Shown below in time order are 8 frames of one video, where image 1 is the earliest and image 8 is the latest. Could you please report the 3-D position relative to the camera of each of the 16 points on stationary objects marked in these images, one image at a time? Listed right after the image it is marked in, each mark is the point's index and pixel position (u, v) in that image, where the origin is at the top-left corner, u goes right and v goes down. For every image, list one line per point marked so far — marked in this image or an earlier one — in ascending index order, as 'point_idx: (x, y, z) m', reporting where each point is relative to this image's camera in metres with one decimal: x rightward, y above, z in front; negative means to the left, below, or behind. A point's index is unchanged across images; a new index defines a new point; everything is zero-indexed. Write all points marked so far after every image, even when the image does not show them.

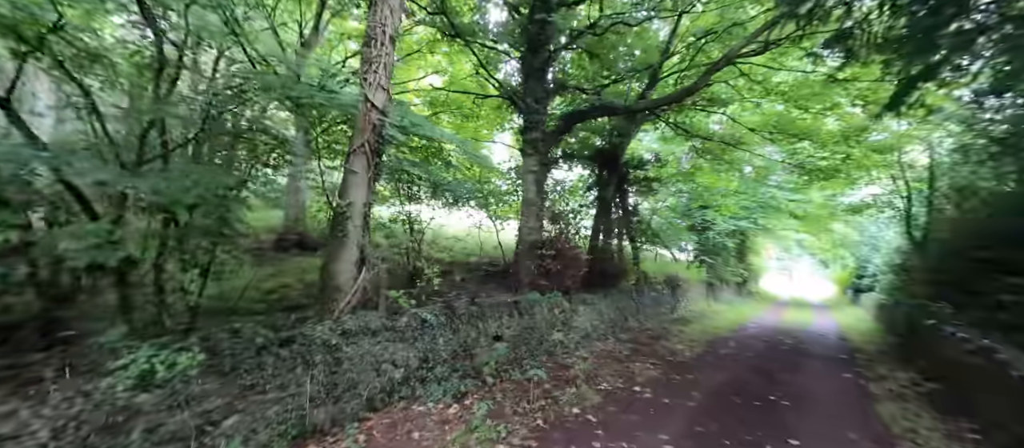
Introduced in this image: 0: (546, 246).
0: (+0.7, -0.5, +8.1) m
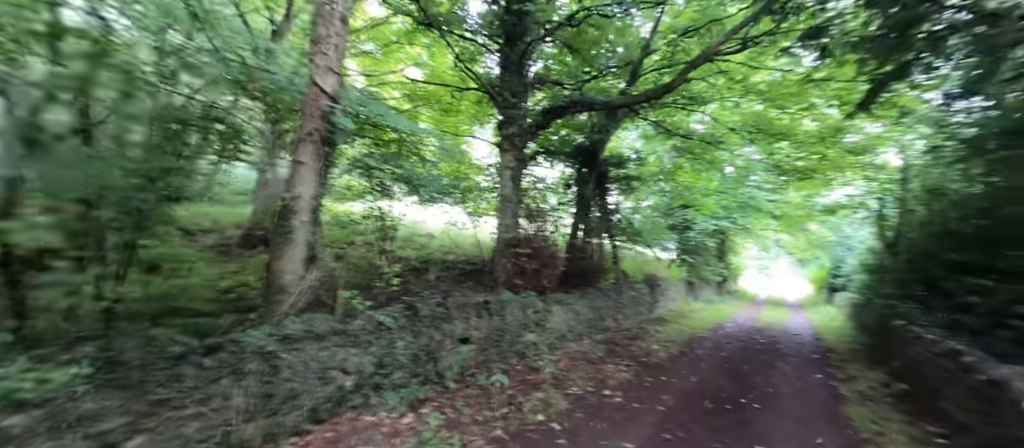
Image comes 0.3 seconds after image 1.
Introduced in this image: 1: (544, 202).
0: (+0.2, -0.4, +7.9) m
1: (+0.7, +0.5, +8.9) m
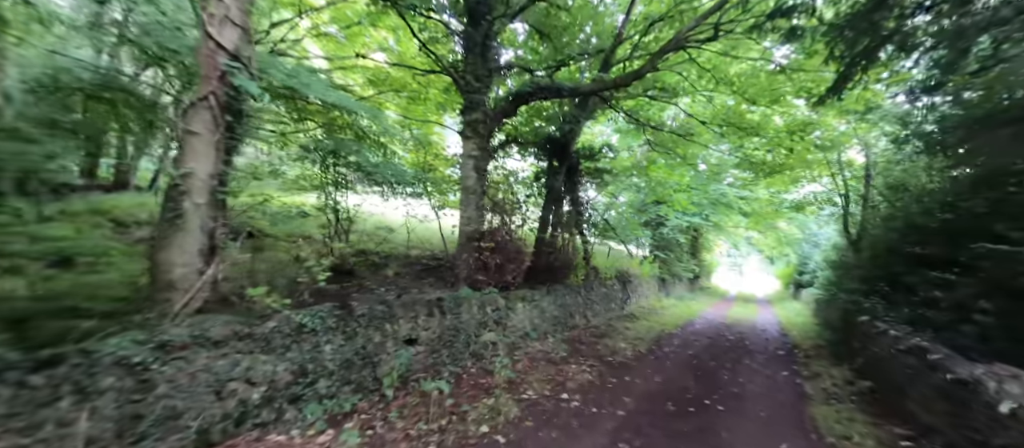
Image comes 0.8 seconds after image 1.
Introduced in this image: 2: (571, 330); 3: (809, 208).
0: (-0.5, -0.3, +7.5) m
1: (0.0, +0.6, +8.5) m
2: (+1.2, -2.3, +8.3) m
3: (+12.1, +0.6, +15.8) m
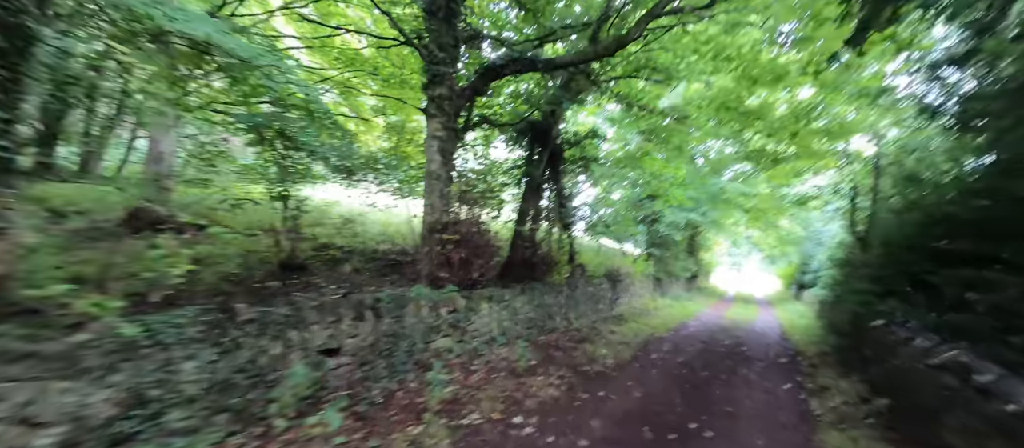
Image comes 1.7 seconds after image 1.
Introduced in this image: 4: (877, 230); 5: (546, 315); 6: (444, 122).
0: (-1.0, -0.1, +6.6) m
1: (-0.6, +0.8, +7.7) m
2: (+0.7, -2.1, +7.5) m
3: (+11.6, +0.8, +15.0) m
4: (+8.4, -0.1, +8.9) m
5: (+0.7, -1.9, +8.0) m
6: (-1.2, +1.7, +6.7) m
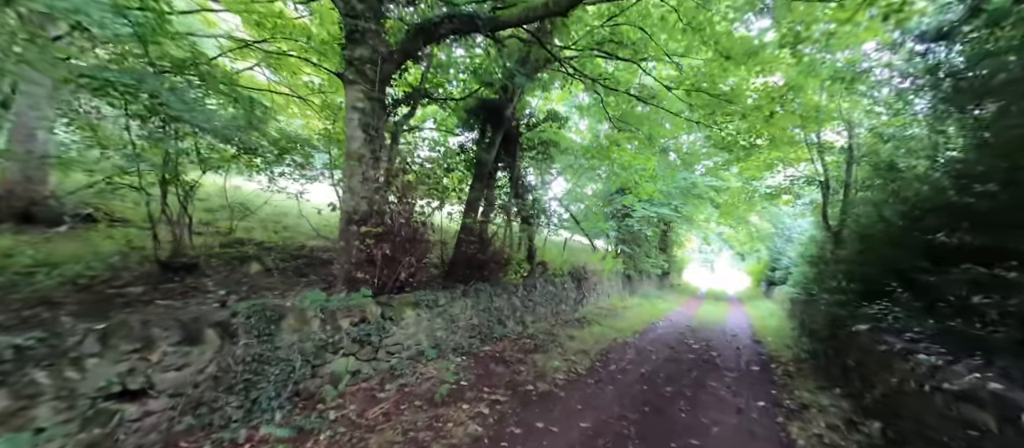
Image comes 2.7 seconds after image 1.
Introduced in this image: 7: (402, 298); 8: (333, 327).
0: (-2.0, 0.0, +5.5) m
1: (-1.5, +0.9, +6.6) m
2: (-0.3, -2.0, +6.5) m
3: (+10.1, +1.0, +14.6) m
4: (+7.3, 0.0, +8.4) m
5: (-0.3, -1.7, +7.0) m
6: (-2.1, +1.9, +5.6) m
7: (-1.4, -0.9, +4.9) m
8: (-1.8, -1.0, +3.9) m
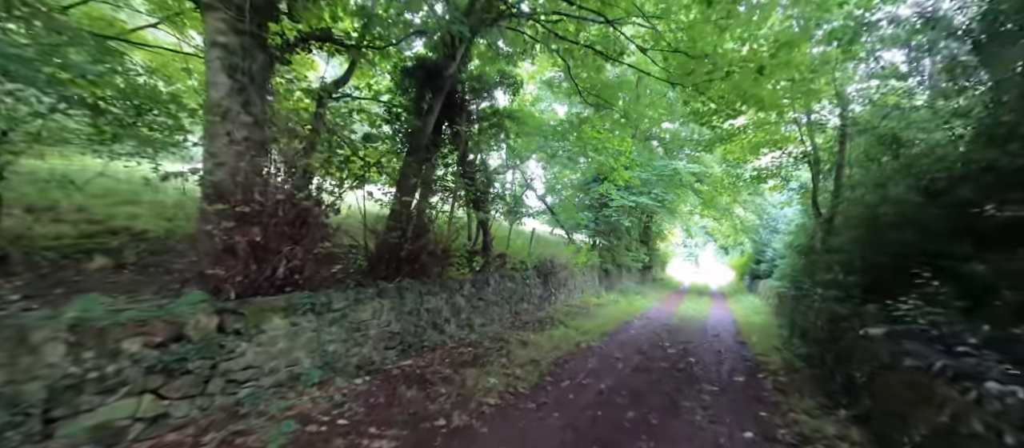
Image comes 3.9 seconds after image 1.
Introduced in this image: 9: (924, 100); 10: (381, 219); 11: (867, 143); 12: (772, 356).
0: (-2.9, +0.2, +4.1) m
1: (-2.5, +1.2, +5.2) m
2: (-1.2, -1.8, +5.1) m
3: (+8.9, +1.4, +13.6) m
4: (+6.3, +0.3, +7.3) m
5: (-1.3, -1.5, +5.7) m
6: (-3.0, +2.1, +4.1) m
7: (-2.3, -0.7, +3.5) m
8: (-2.6, -0.8, +2.5) m
9: (+5.5, +1.7, +5.1) m
10: (-2.1, 0.0, +5.9) m
11: (+6.4, +1.5, +6.8) m
12: (+4.9, -2.4, +7.3) m
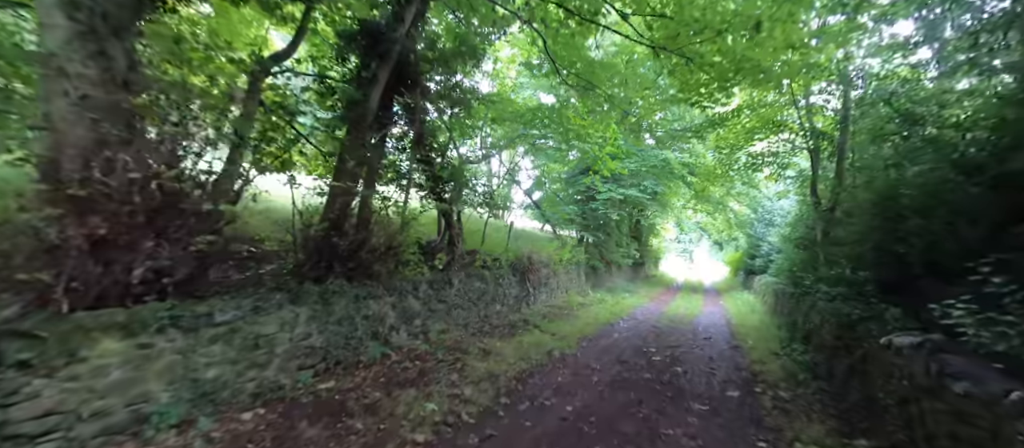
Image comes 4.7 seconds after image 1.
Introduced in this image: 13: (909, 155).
0: (-3.4, +0.3, +3.1) m
1: (-3.1, +1.3, +4.2) m
2: (-1.8, -1.6, +4.2) m
3: (+8.2, +1.6, +12.7) m
4: (+5.7, +0.5, +6.4) m
5: (-1.8, -1.3, +4.7) m
6: (-3.6, +2.2, +3.1) m
7: (-2.8, -0.6, +2.6) m
8: (-3.2, -0.7, +1.5) m
9: (+4.9, +1.8, +4.2) m
10: (-2.7, +0.2, +4.9) m
11: (+5.7, +1.6, +5.9) m
12: (+4.3, -2.3, +6.5) m
13: (+4.4, +0.8, +4.4) m
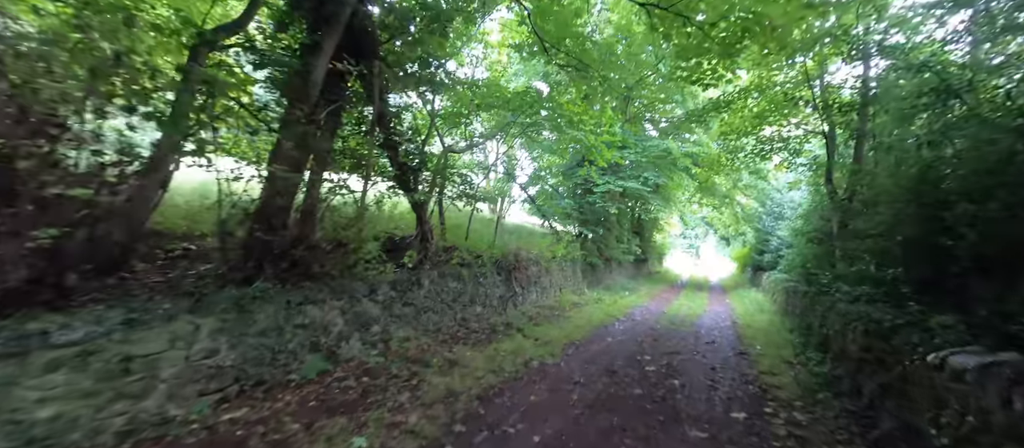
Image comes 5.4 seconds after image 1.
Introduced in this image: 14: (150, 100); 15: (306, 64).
0: (-3.9, +0.4, +2.4) m
1: (-3.5, +1.4, +3.4) m
2: (-2.2, -1.6, +3.4) m
3: (+7.9, +1.9, +11.8) m
4: (+5.3, +0.7, +5.5) m
5: (-2.3, -1.3, +4.0) m
6: (-4.1, +2.3, +2.4) m
7: (-3.3, -0.6, +1.8) m
8: (-3.6, -0.7, +0.8) m
9: (+4.4, +2.0, +3.3) m
10: (-3.1, +0.2, +4.2) m
11: (+5.3, +1.8, +5.0) m
12: (+3.9, -2.1, +5.6) m
13: (+4.0, +0.9, +3.5) m
14: (-3.4, +1.1, +3.4) m
15: (-2.5, +2.0, +4.9) m
